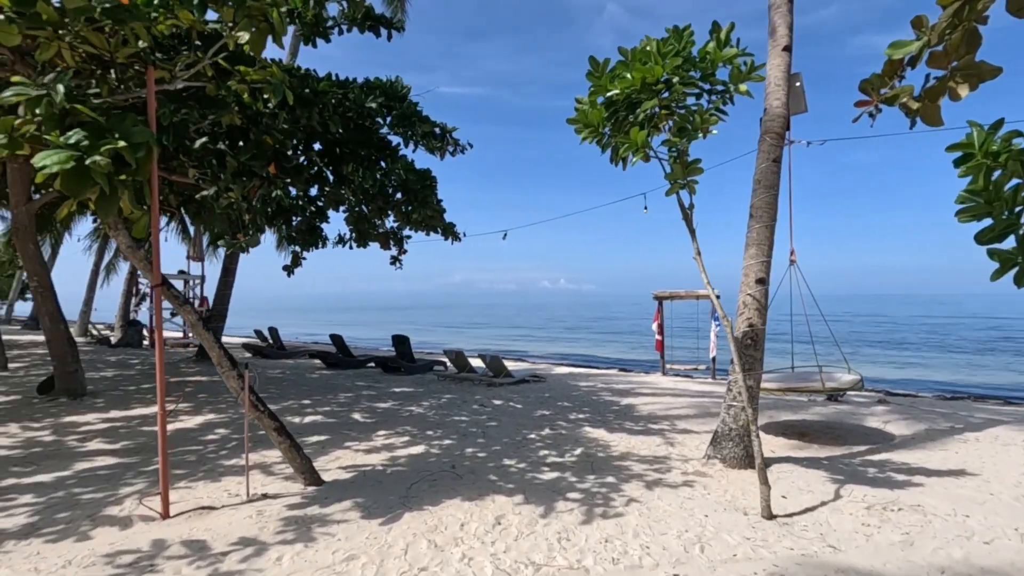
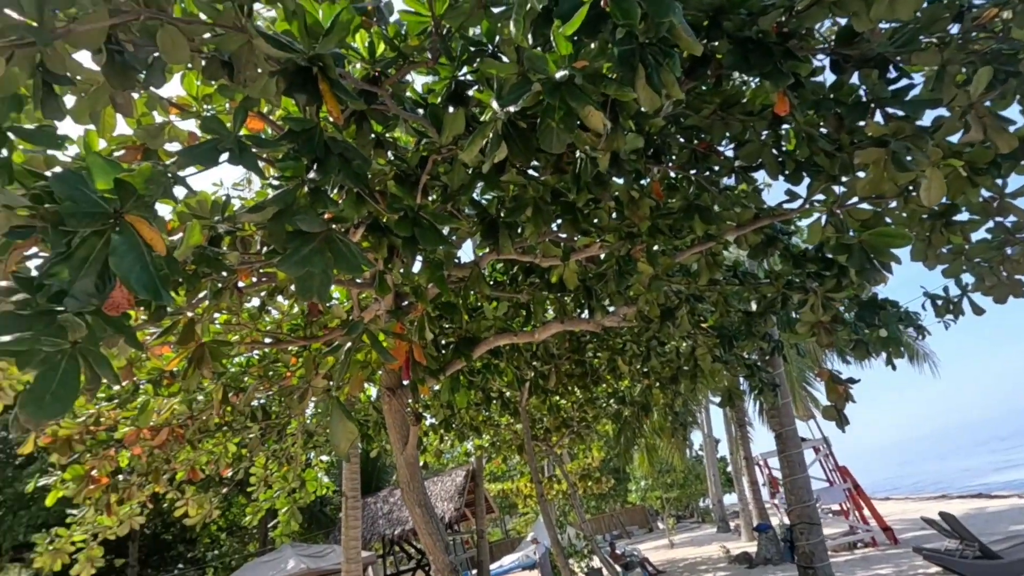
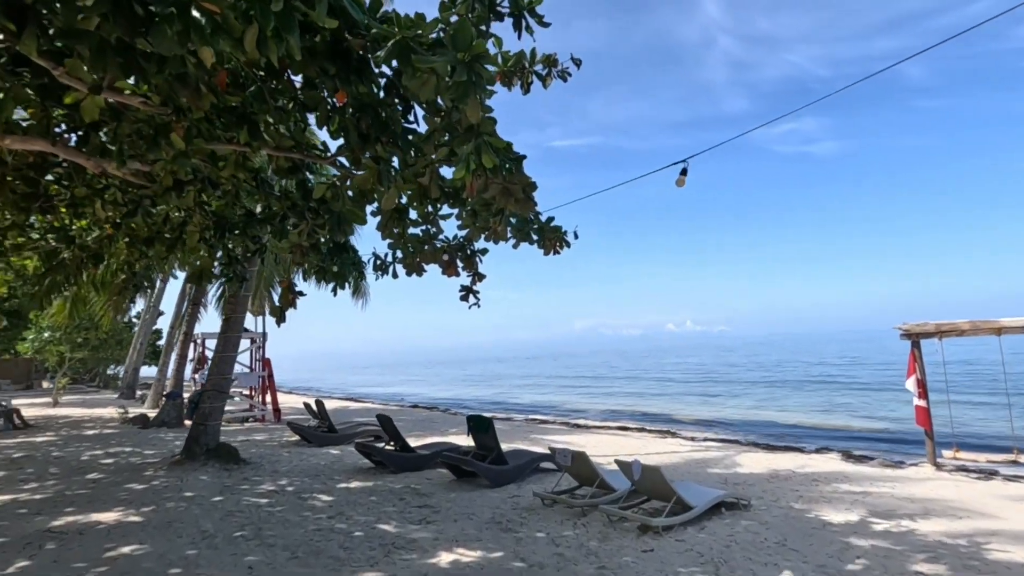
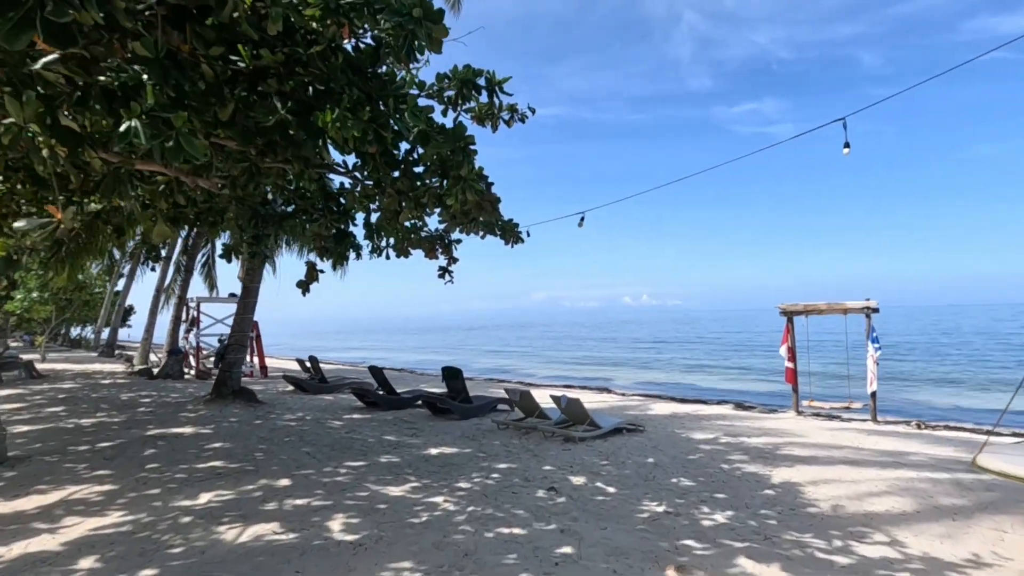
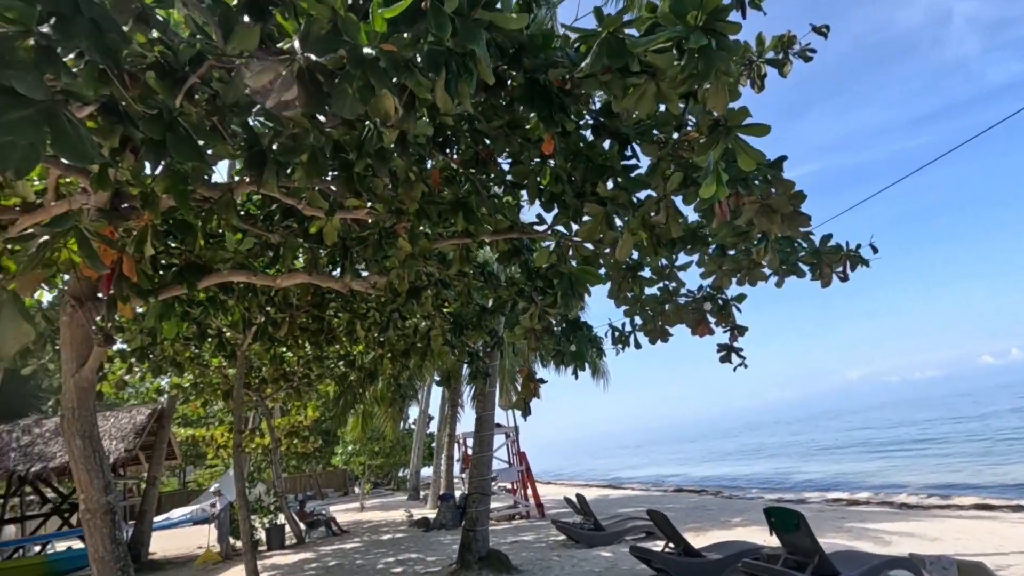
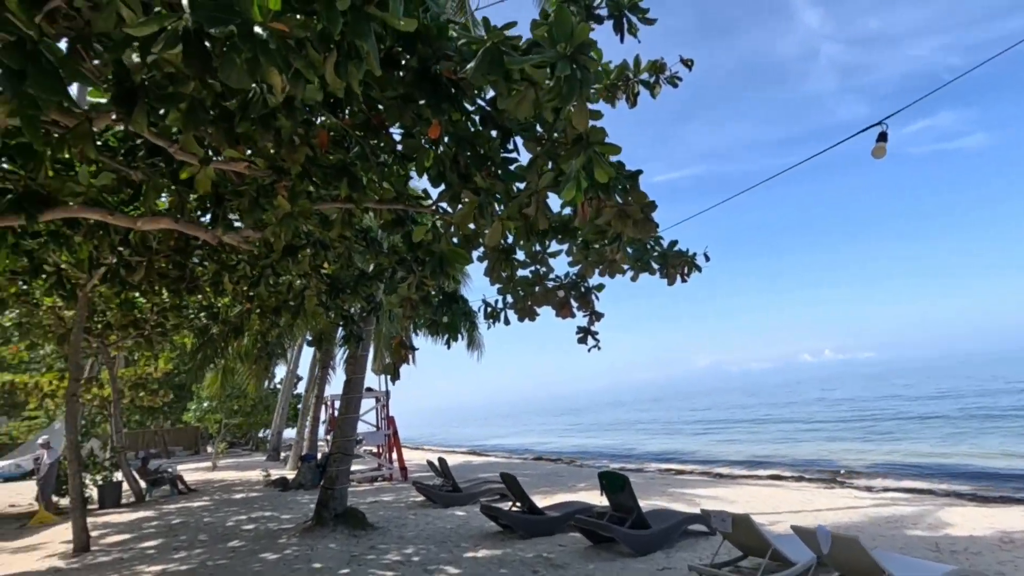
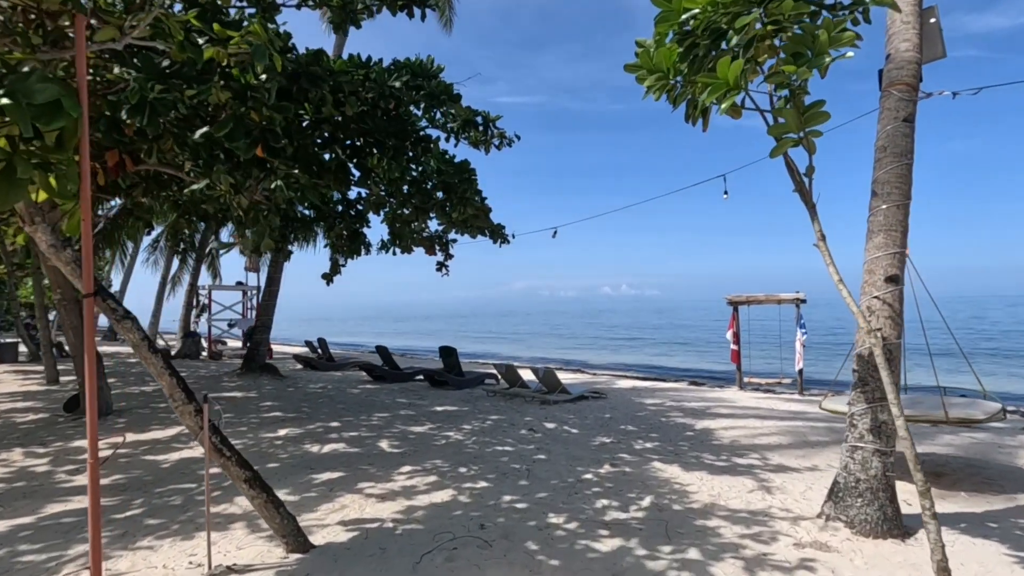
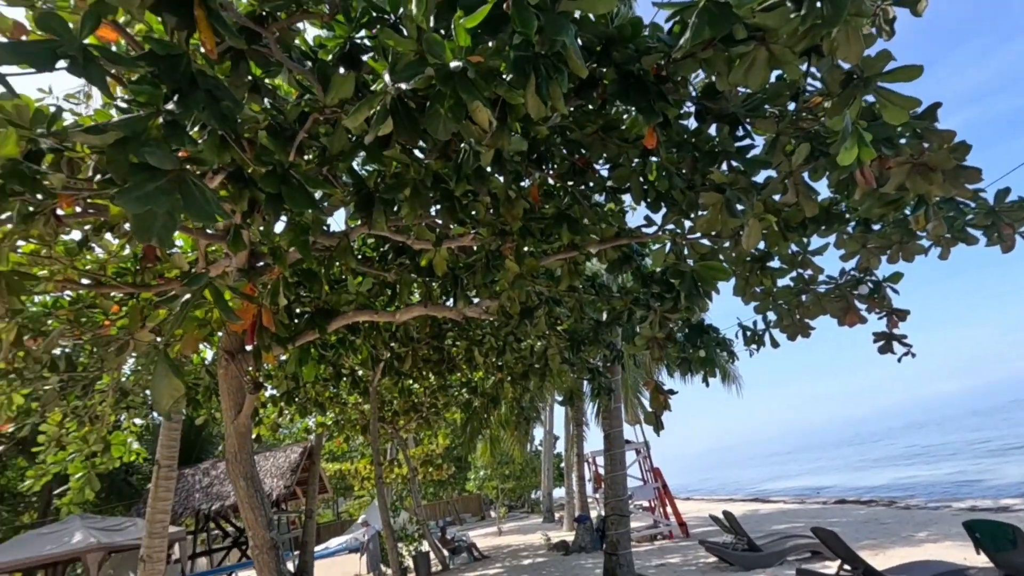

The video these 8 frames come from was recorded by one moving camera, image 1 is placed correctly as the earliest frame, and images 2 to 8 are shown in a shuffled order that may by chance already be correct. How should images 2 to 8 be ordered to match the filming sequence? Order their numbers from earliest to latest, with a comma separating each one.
7, 4, 3, 6, 5, 8, 2
